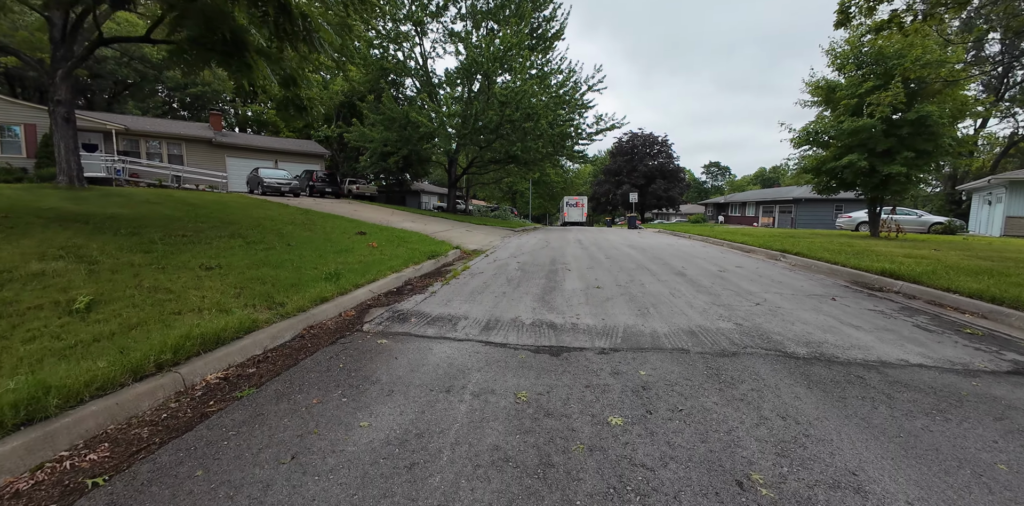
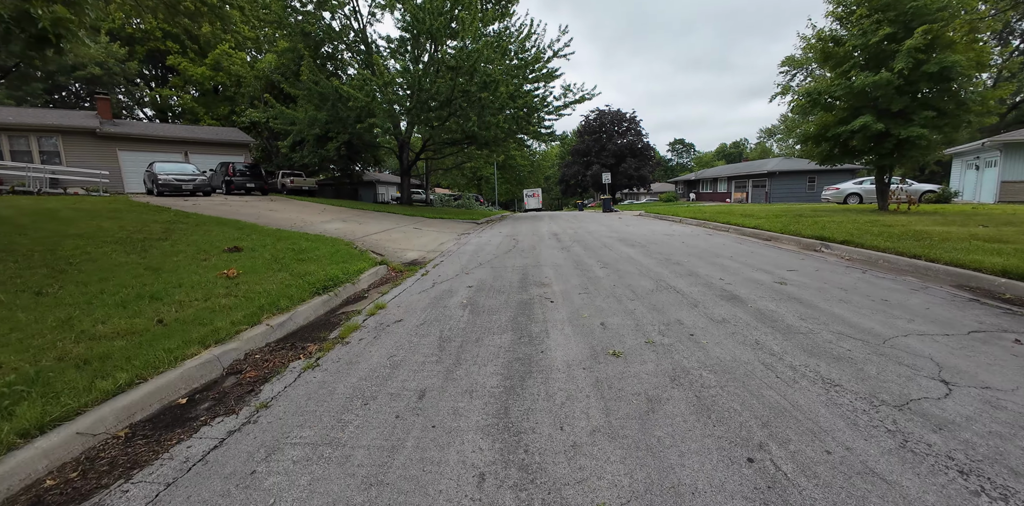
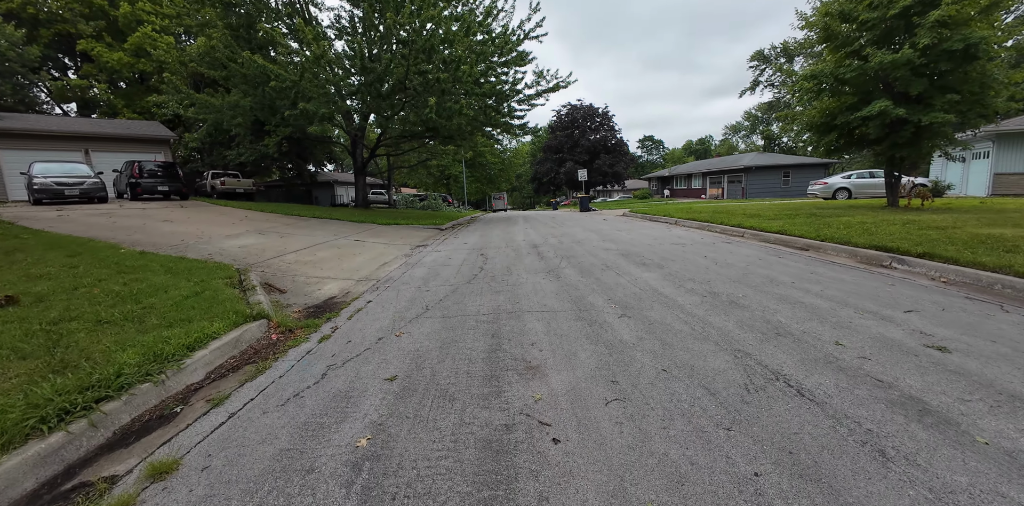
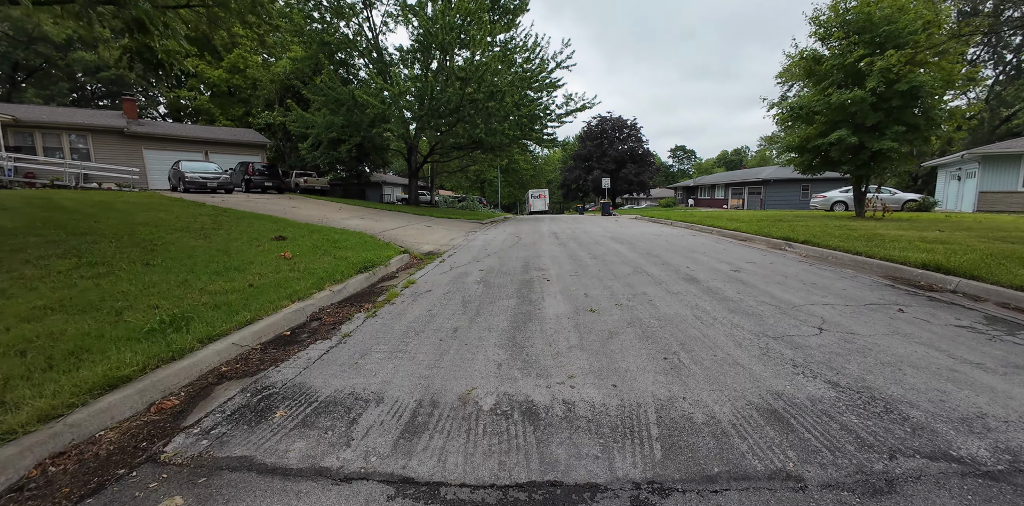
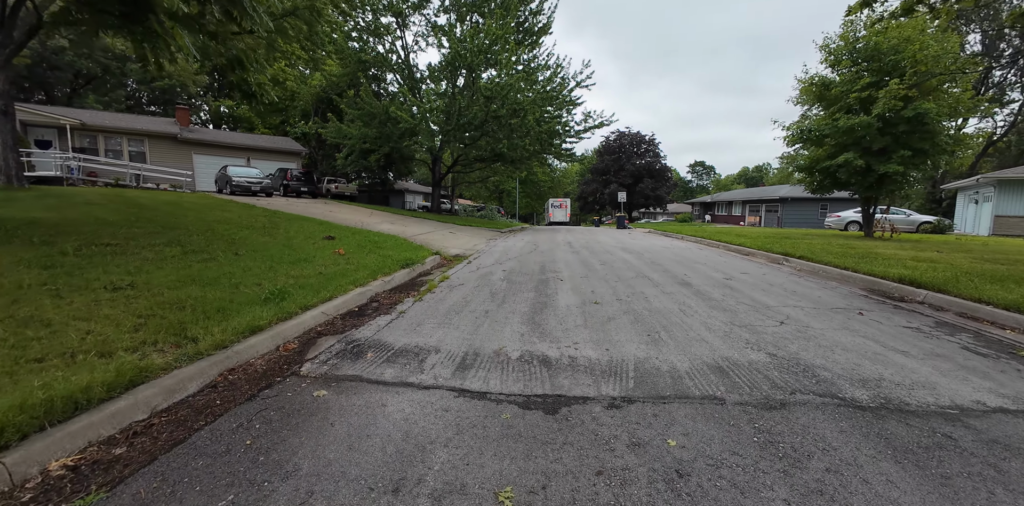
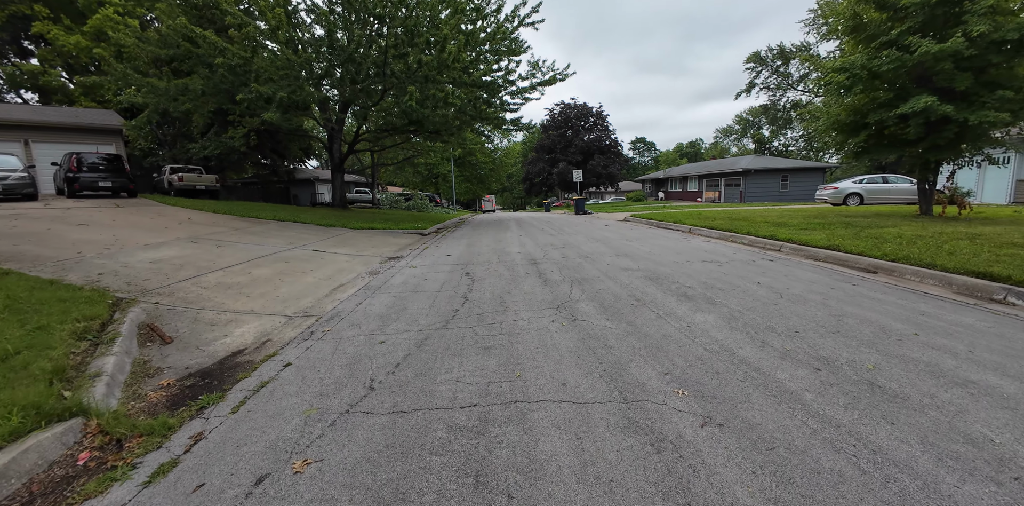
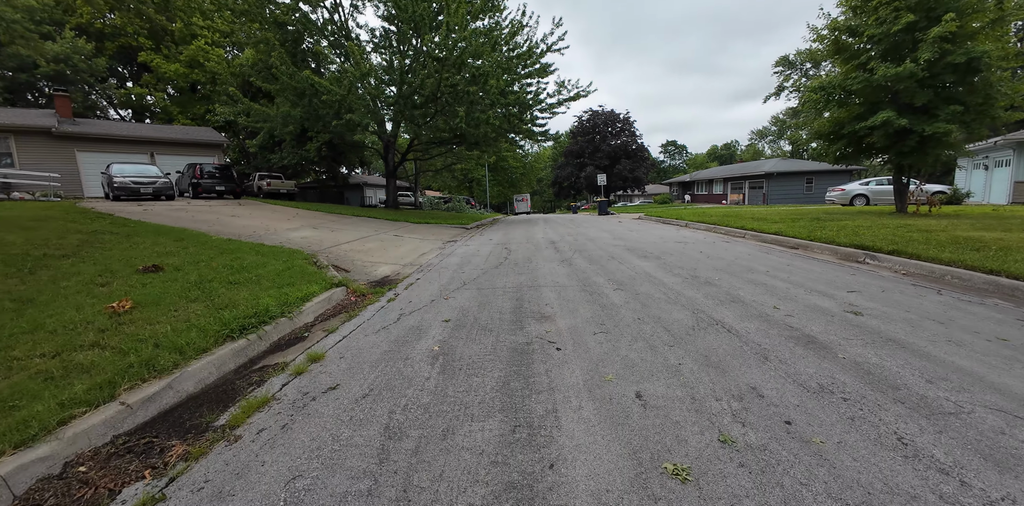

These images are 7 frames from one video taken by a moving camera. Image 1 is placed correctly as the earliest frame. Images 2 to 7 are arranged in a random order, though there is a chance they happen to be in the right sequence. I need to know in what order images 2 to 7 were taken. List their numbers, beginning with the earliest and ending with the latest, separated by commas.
5, 4, 2, 7, 3, 6
